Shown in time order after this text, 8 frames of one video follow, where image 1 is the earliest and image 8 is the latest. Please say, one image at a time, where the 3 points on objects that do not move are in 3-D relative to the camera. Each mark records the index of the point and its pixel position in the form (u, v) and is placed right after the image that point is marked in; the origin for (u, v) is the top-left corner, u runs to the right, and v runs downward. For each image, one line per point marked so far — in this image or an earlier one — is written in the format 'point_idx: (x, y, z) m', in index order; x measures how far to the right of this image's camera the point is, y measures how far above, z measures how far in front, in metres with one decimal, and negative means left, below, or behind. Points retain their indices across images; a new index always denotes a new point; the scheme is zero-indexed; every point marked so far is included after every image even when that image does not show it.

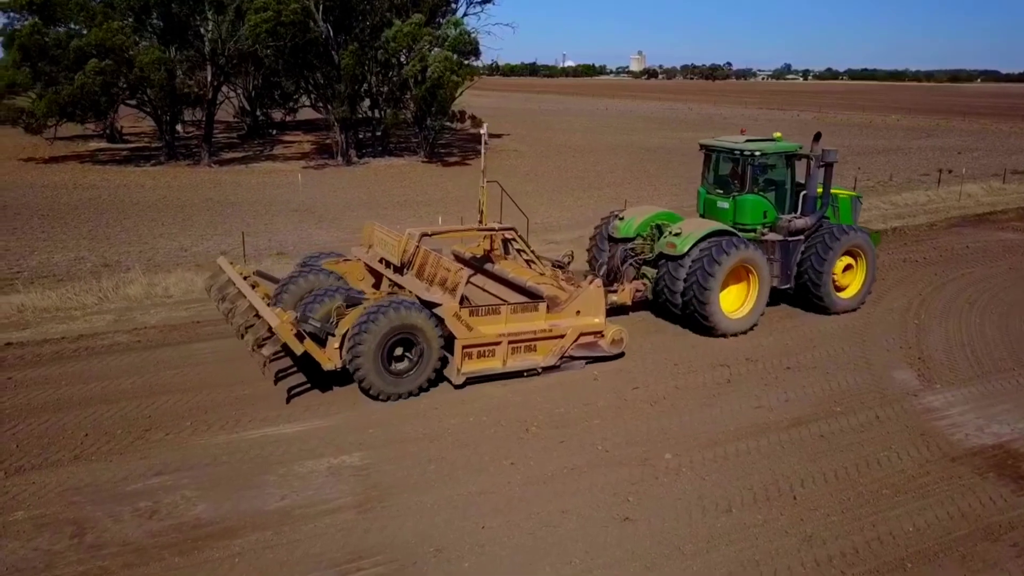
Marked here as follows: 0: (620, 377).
0: (+1.4, -1.1, +9.6) m
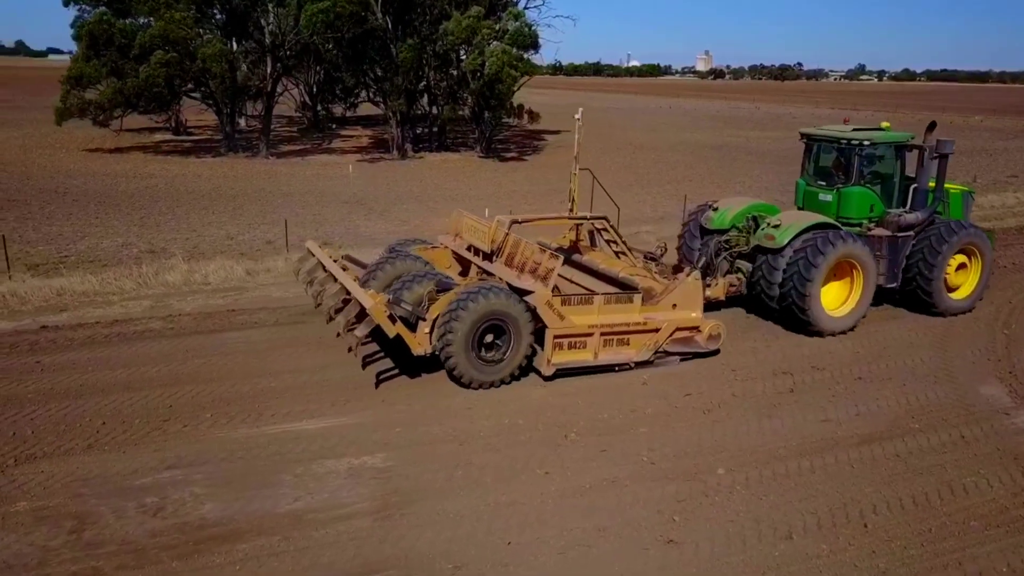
0: (+1.9, -1.1, +8.8) m
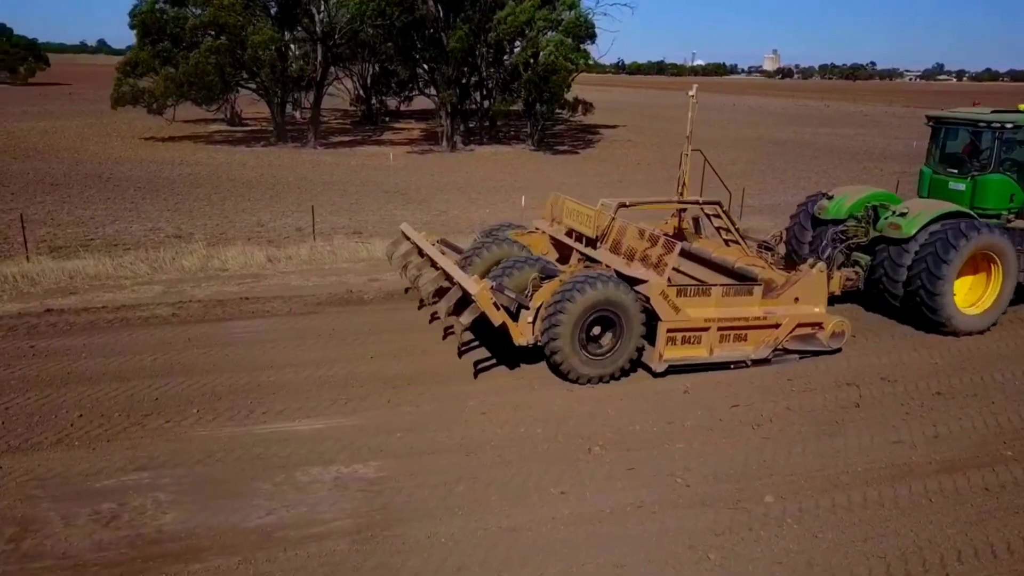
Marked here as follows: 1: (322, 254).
0: (+2.1, -1.1, +7.8) m
1: (-3.0, +0.5, +11.9) m
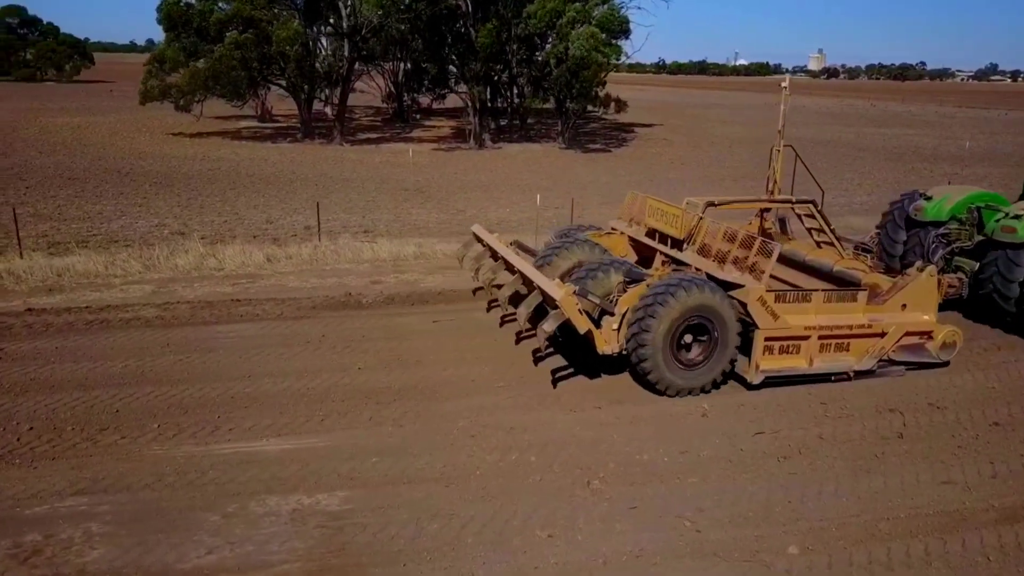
0: (+2.1, -1.1, +6.9) m
1: (-2.8, +0.5, +11.3) m
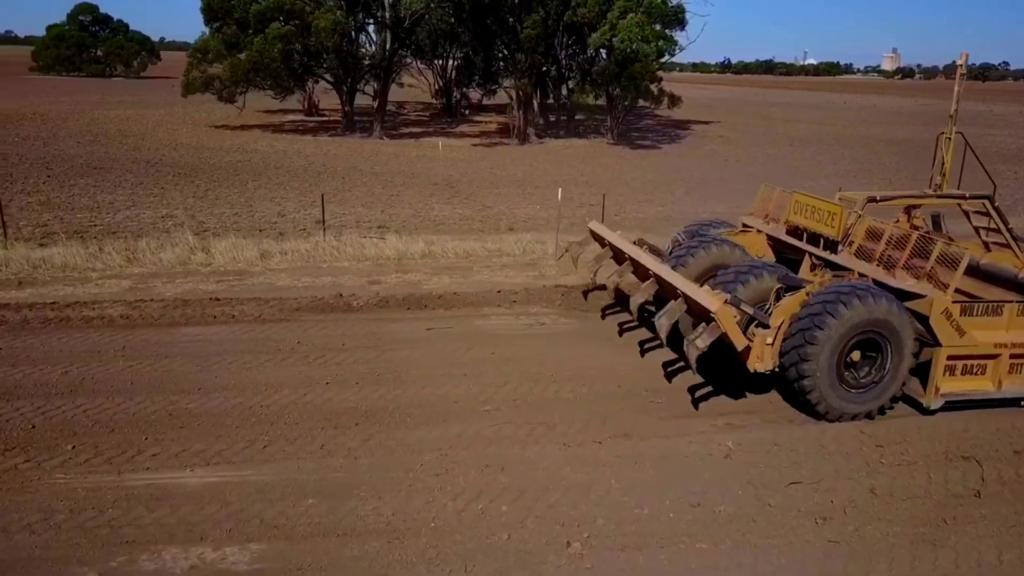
0: (+2.0, -1.3, +5.6) m
1: (-2.5, +0.5, +10.3) m
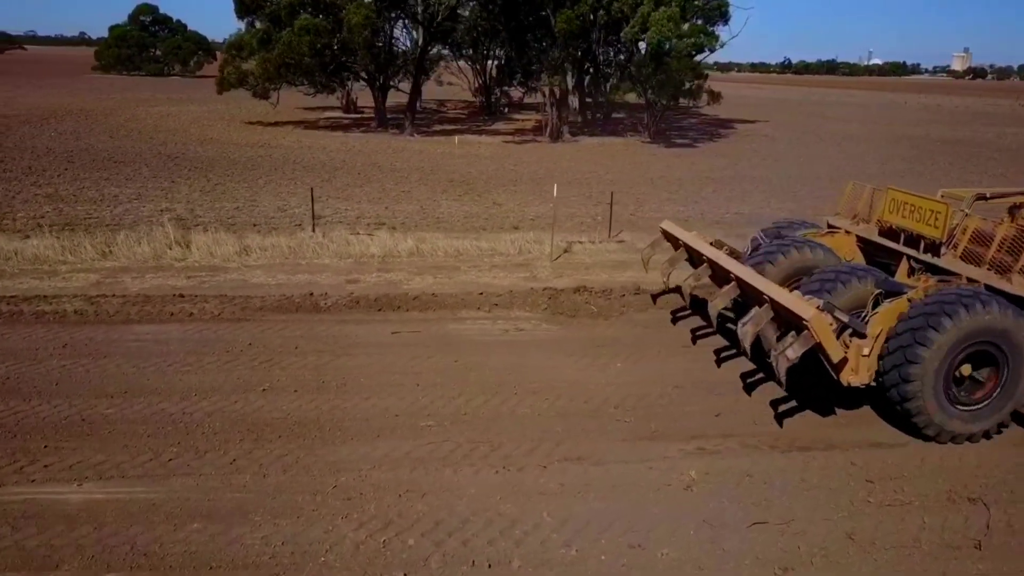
0: (+1.5, -1.3, +4.9) m
1: (-2.6, +0.5, +9.9) m
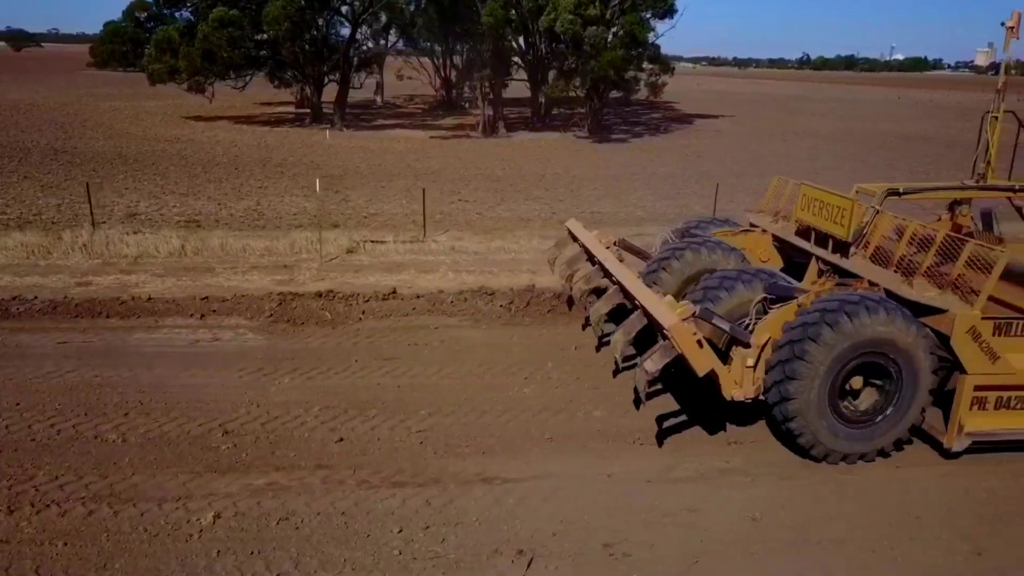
0: (-1.4, -1.4, +4.2) m
1: (-5.4, +0.5, +9.2) m
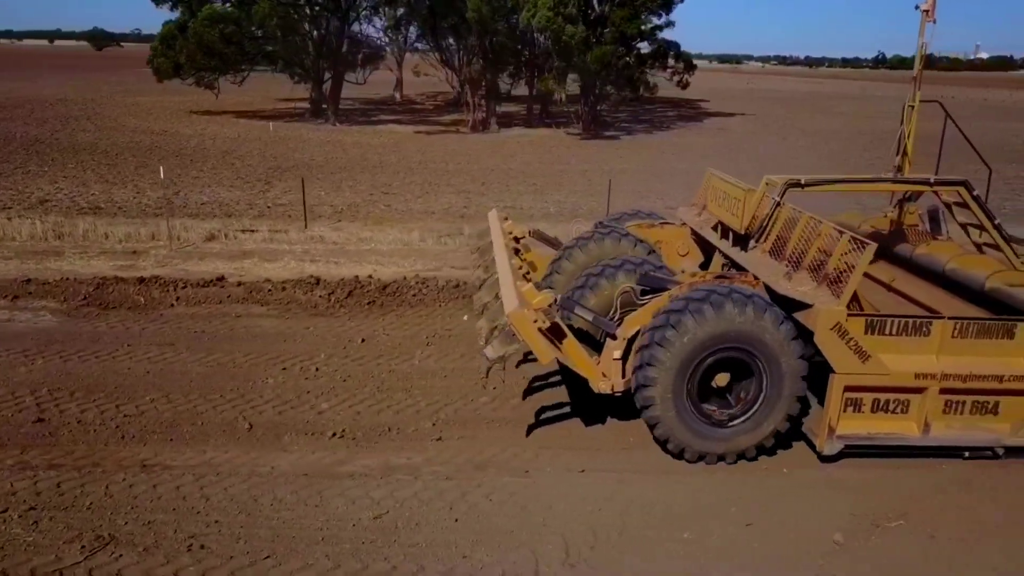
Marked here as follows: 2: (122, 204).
0: (-3.7, -1.2, +4.2) m
1: (-7.2, +0.7, +9.5) m
2: (-6.2, +1.3, +11.9) m
